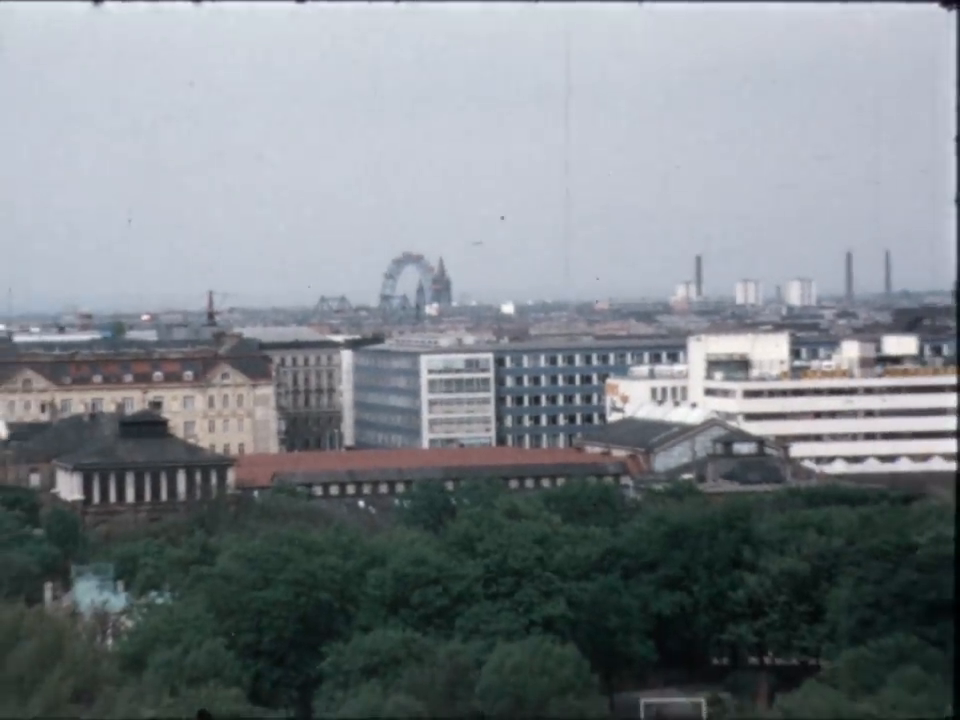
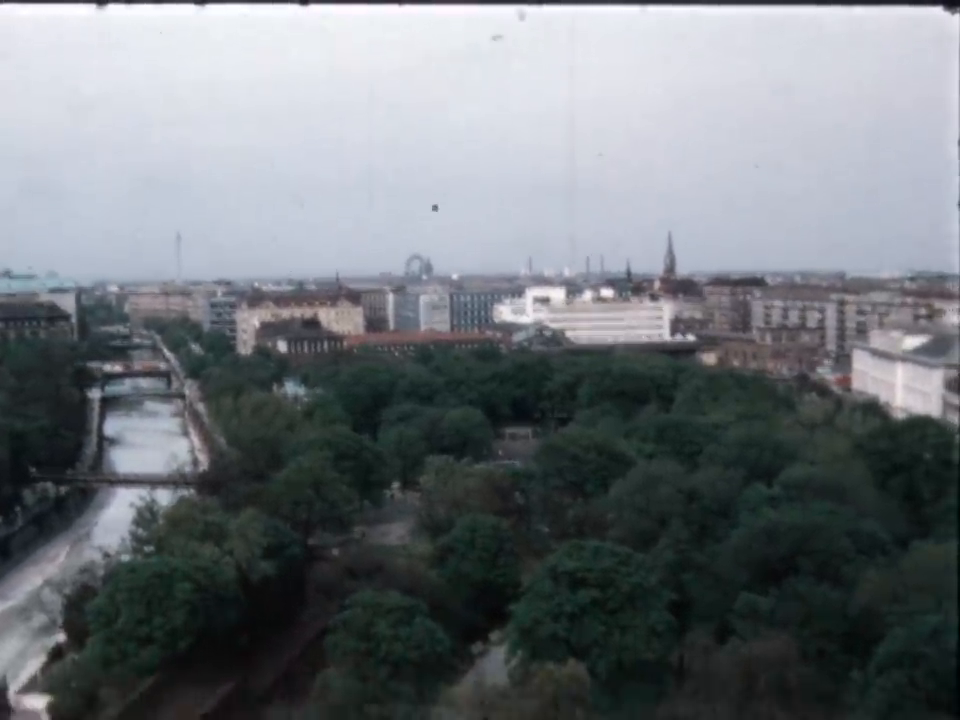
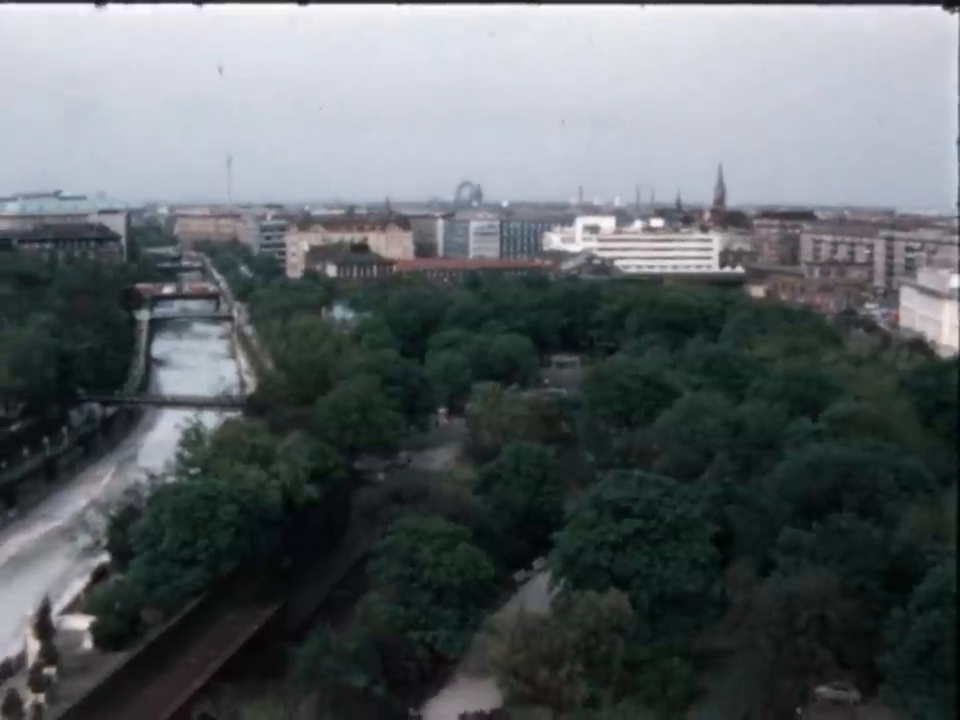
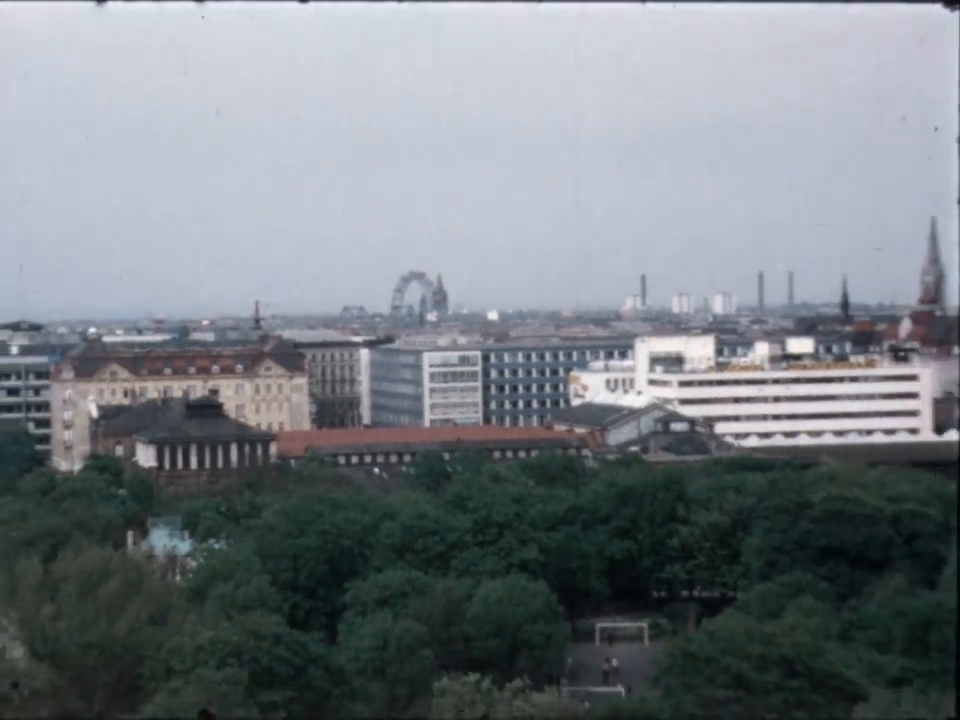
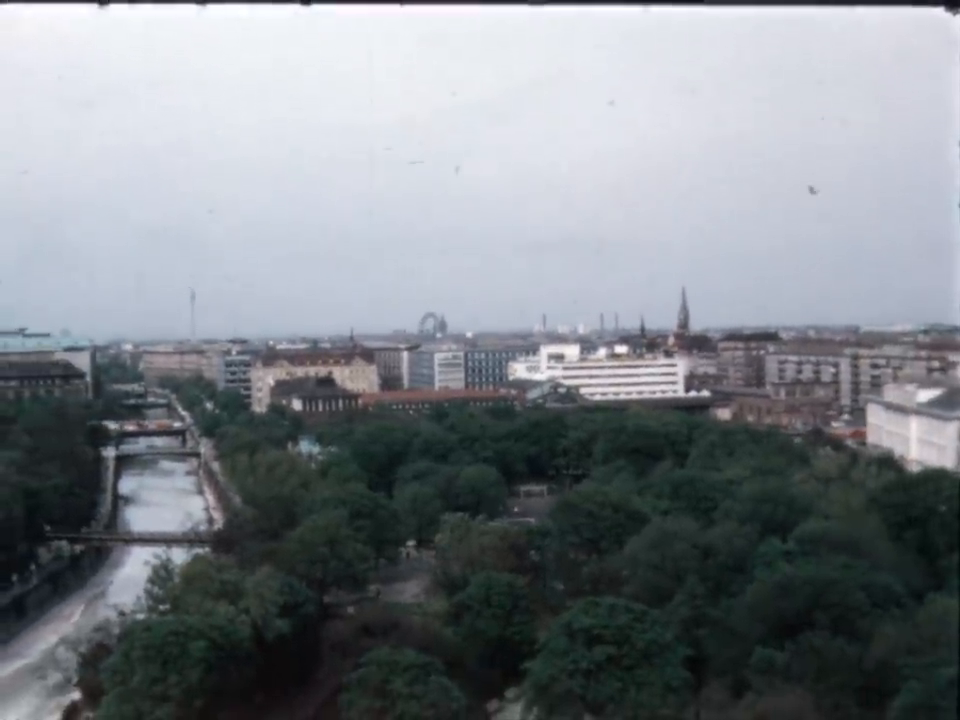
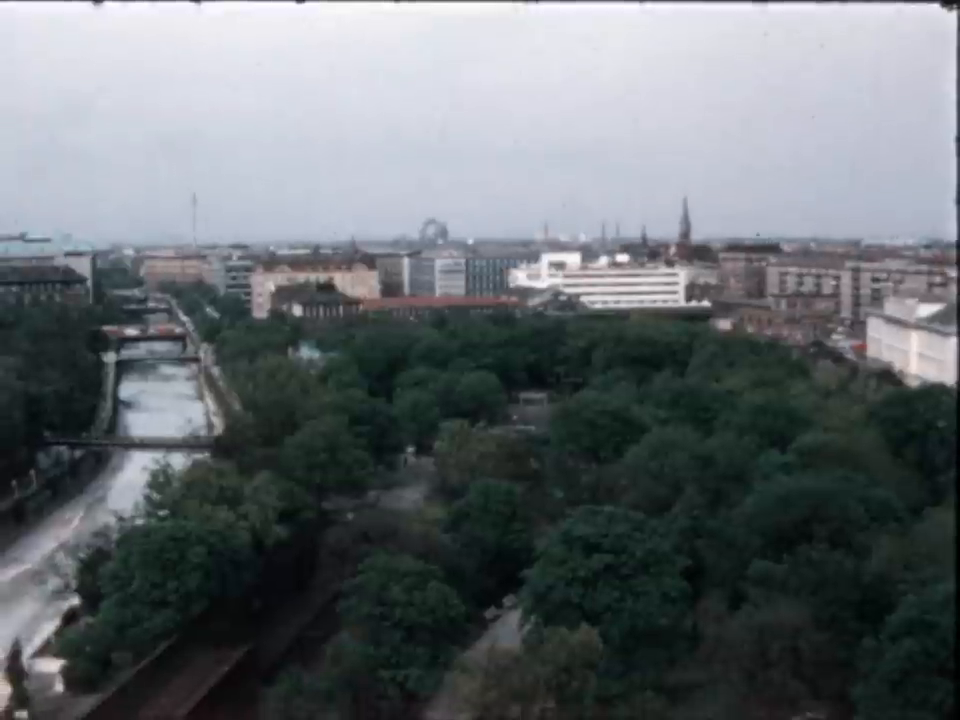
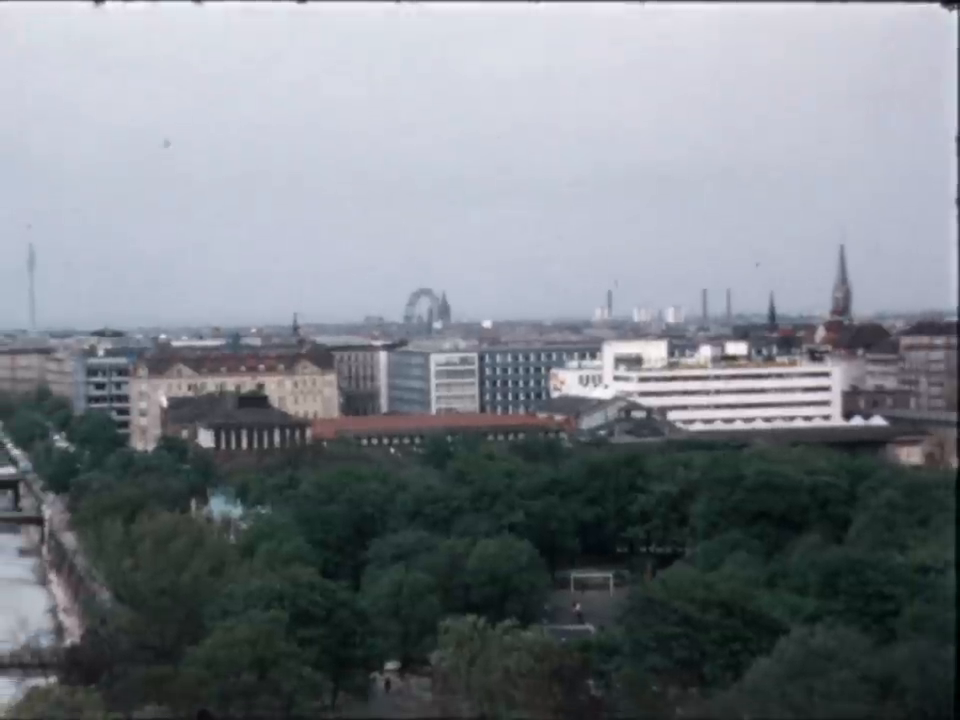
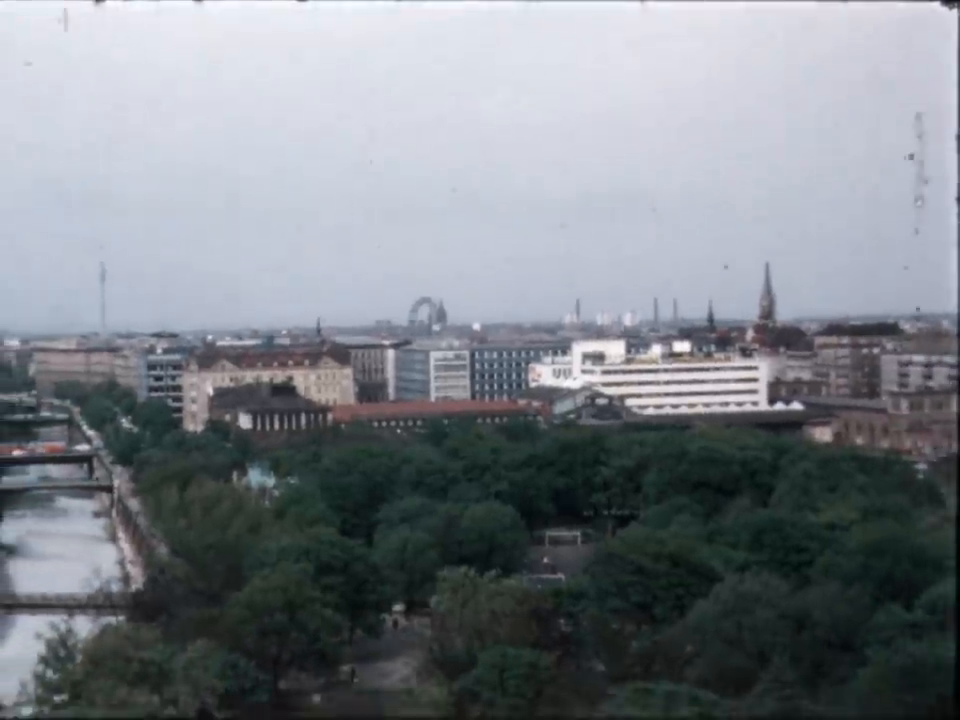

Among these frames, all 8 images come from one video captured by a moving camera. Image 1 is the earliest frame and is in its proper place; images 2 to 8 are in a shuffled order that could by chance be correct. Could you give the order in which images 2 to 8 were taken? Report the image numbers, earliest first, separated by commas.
4, 7, 8, 5, 2, 6, 3
